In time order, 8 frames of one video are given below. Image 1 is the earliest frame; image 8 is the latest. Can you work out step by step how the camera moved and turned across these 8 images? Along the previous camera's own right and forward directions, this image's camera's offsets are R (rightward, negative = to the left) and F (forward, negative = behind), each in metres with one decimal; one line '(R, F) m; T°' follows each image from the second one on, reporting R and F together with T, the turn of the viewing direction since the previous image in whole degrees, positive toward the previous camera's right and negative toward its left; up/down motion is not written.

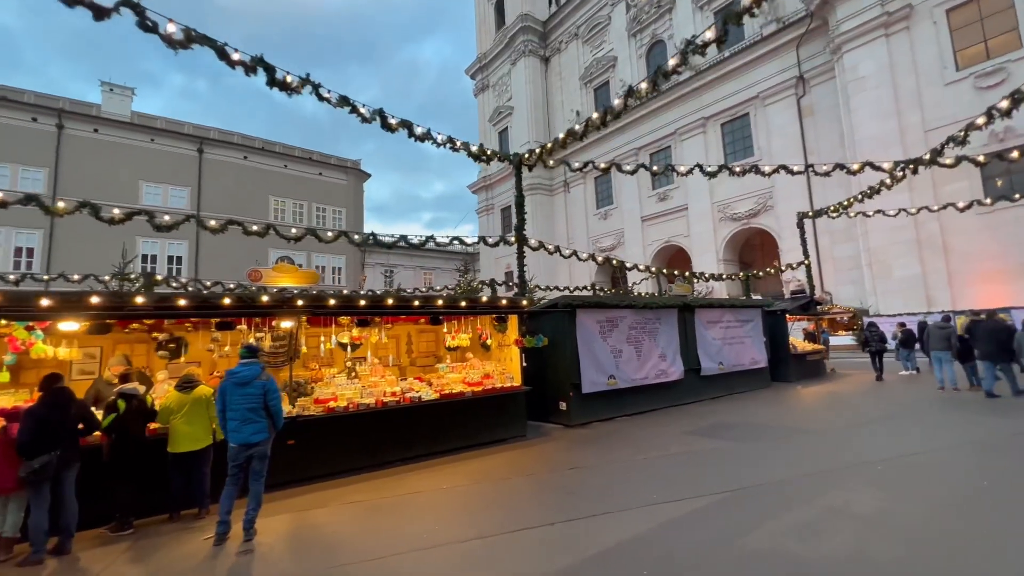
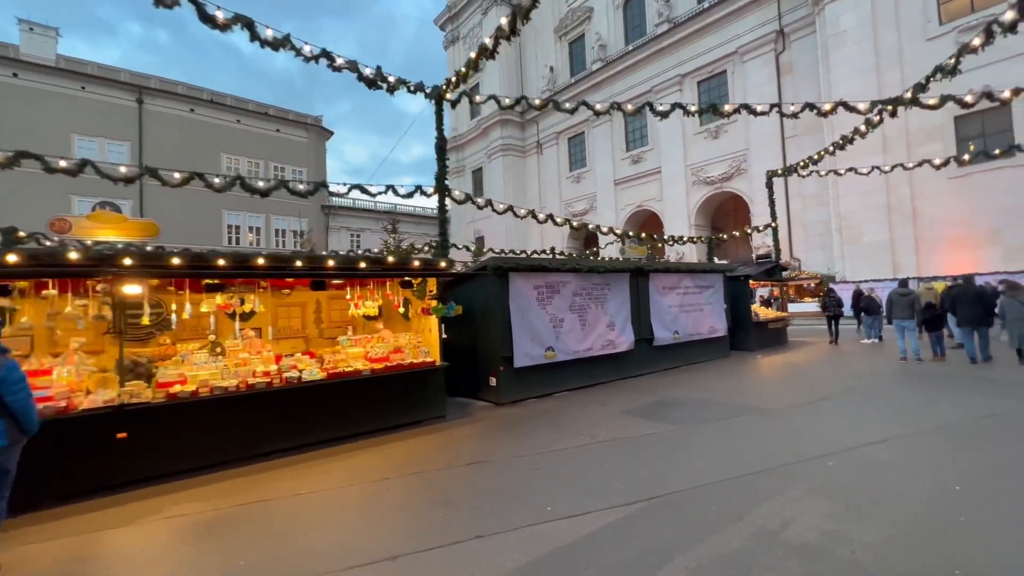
(+1.0, +1.2) m; +3°
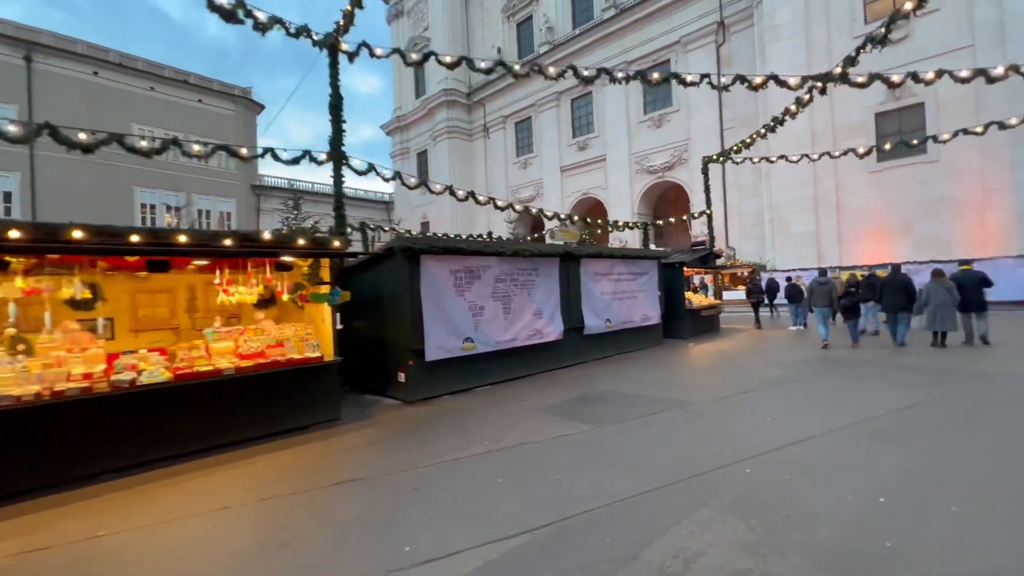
(+0.7, +0.8) m; +6°
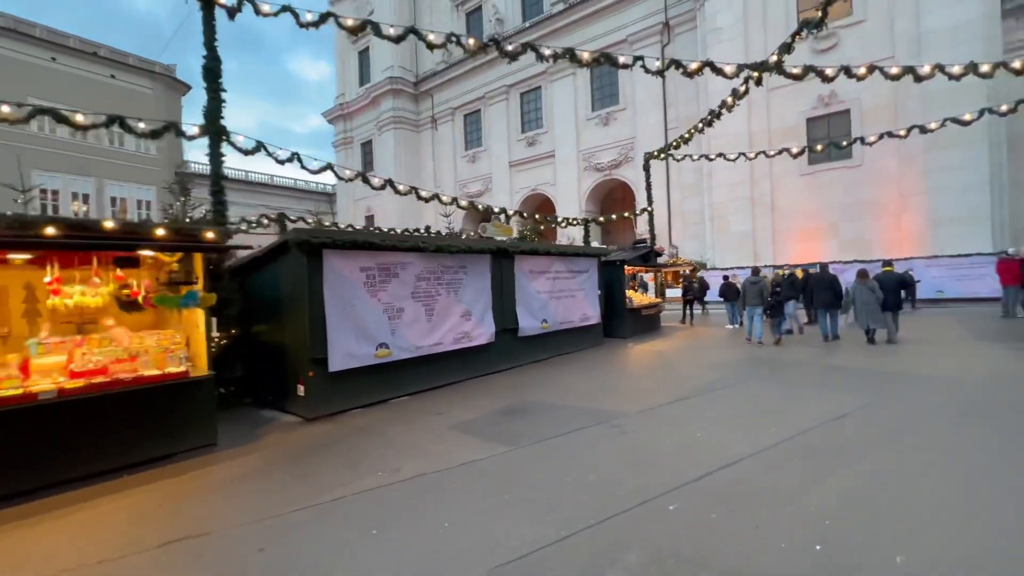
(+0.5, +0.7) m; +6°
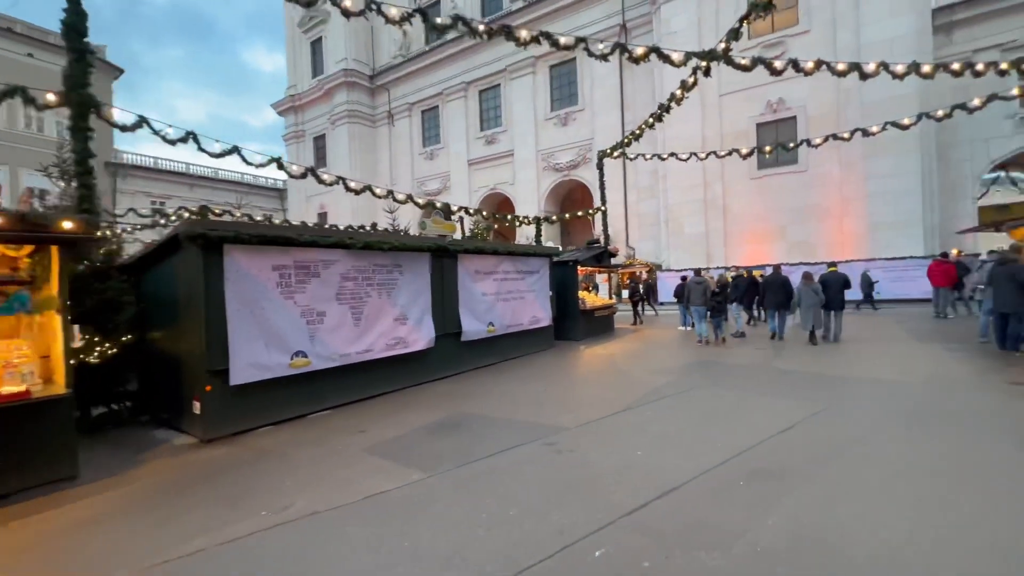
(+0.4, +0.6) m; +5°
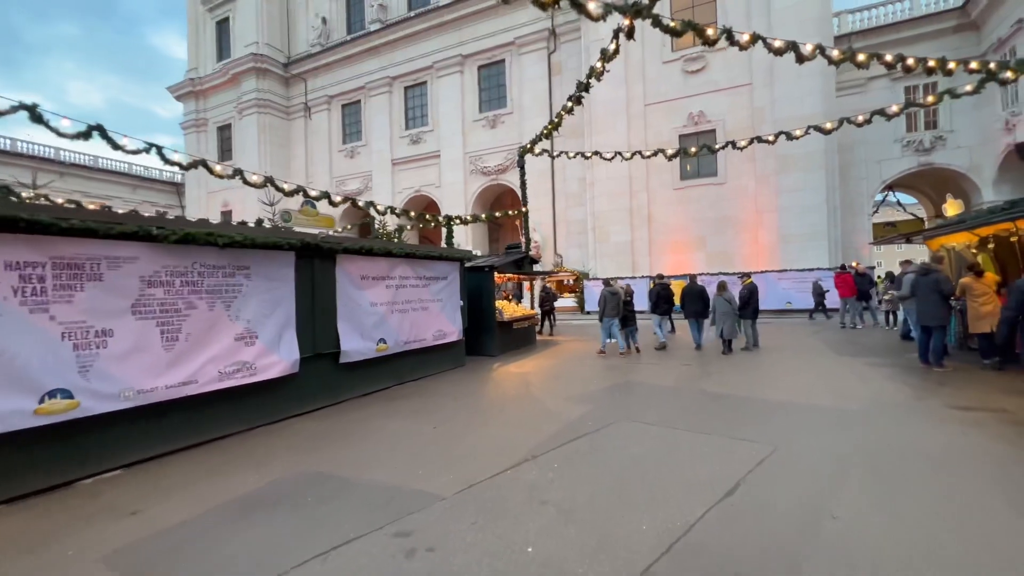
(+0.6, +1.4) m; +8°
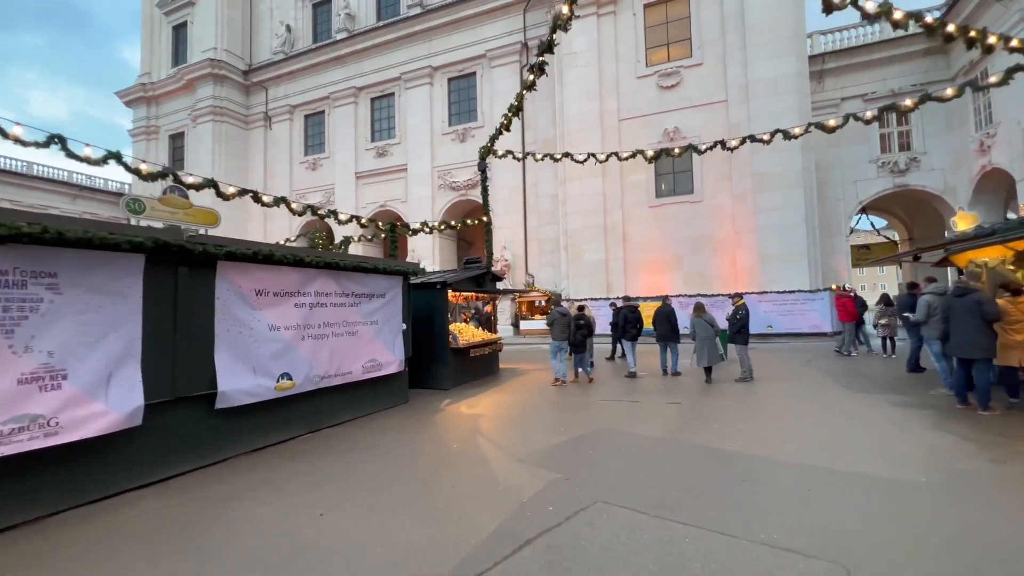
(+0.4, +1.6) m; +3°
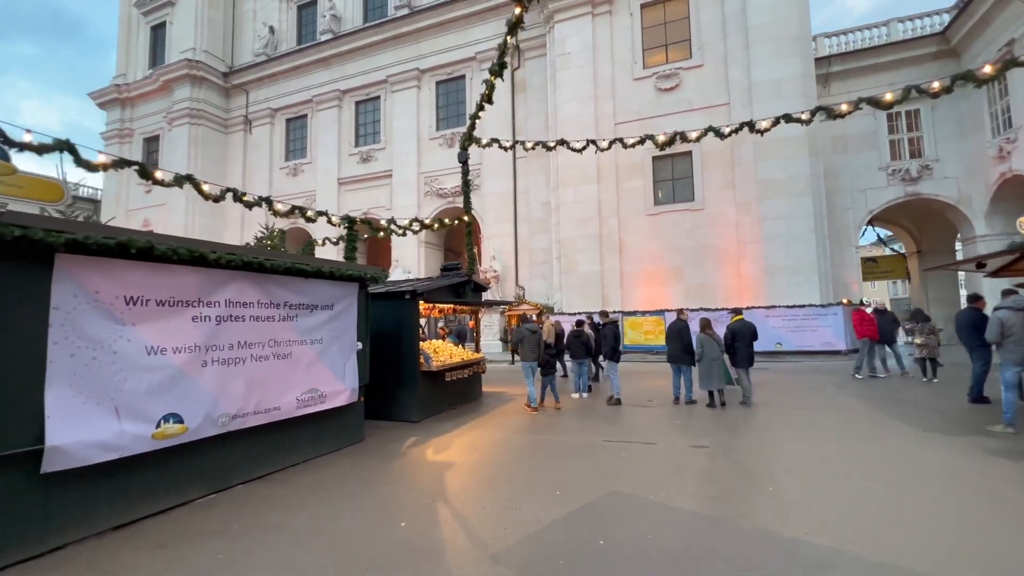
(+0.1, +1.6) m; +1°
